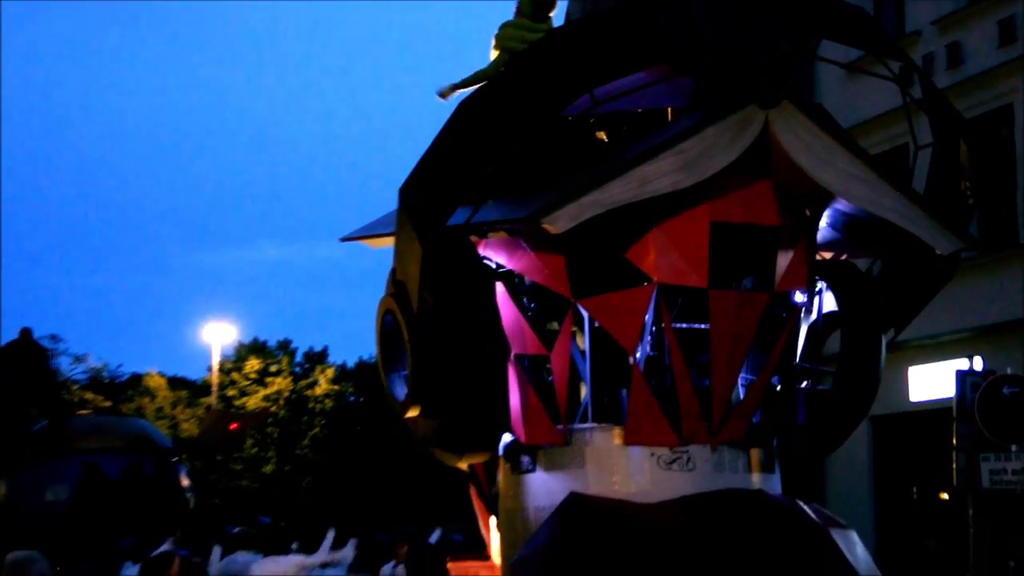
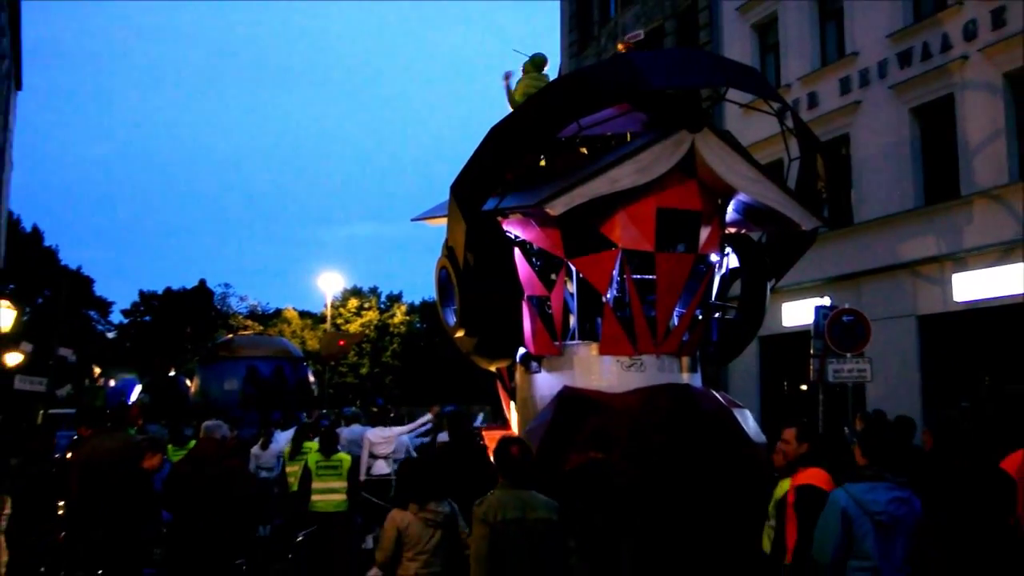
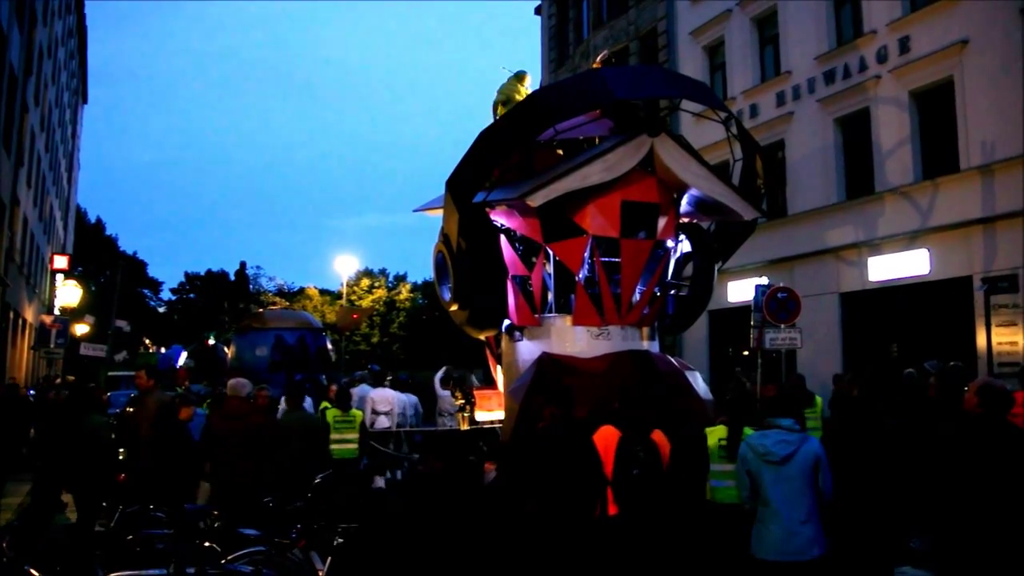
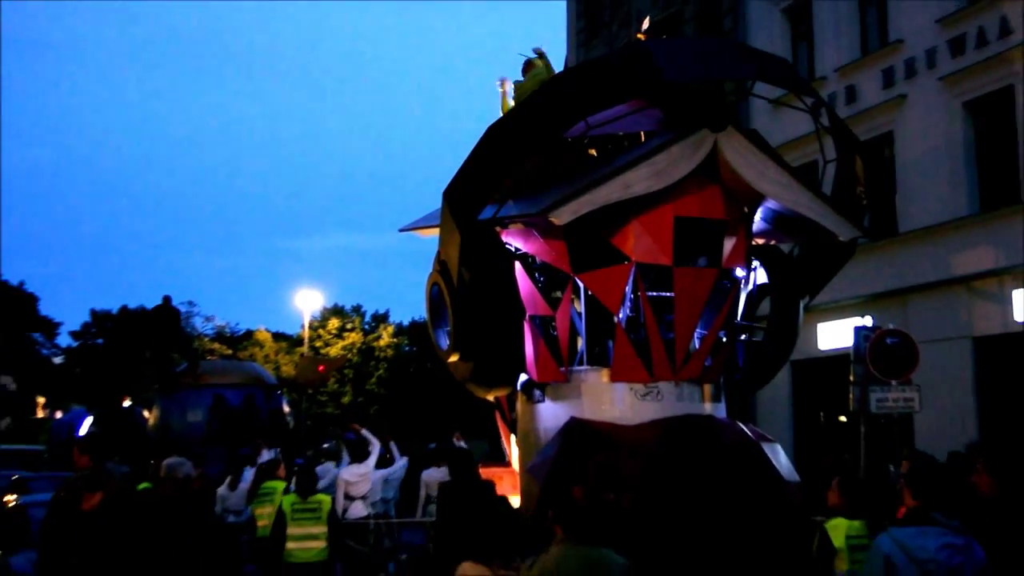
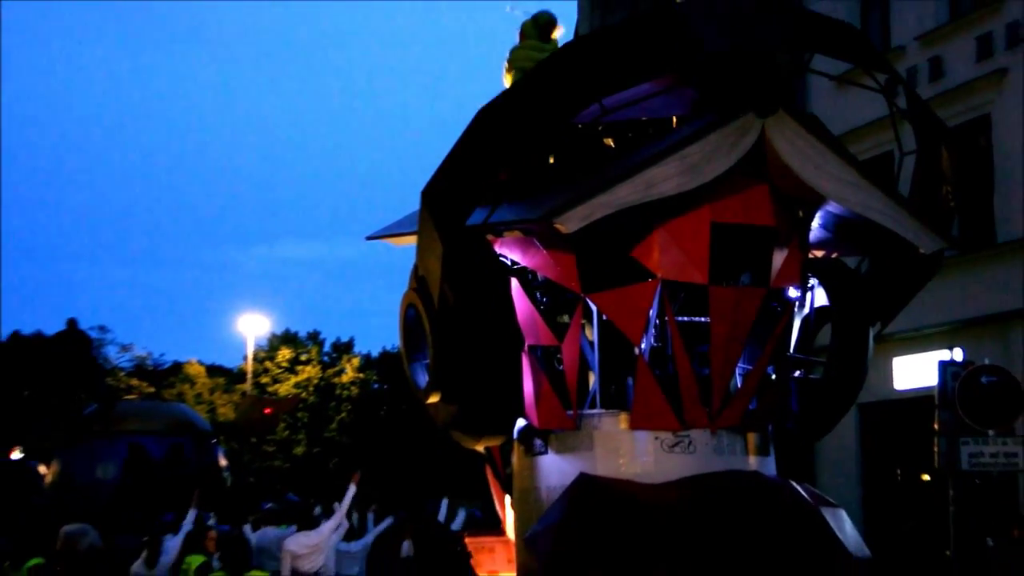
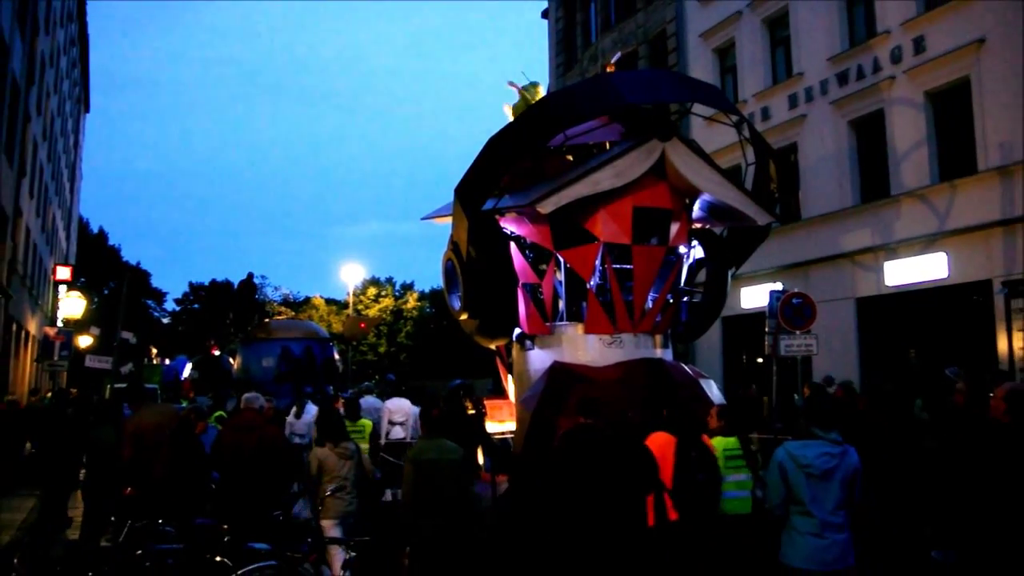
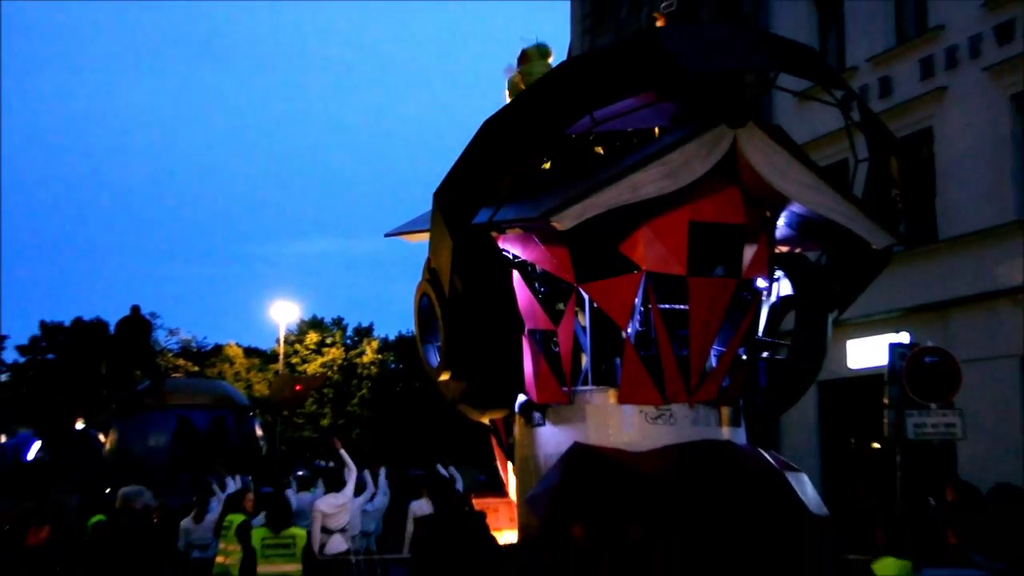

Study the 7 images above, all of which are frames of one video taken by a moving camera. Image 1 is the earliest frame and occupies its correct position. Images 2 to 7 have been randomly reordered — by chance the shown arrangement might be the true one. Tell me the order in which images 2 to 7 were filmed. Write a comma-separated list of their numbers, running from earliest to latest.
5, 7, 4, 2, 6, 3
